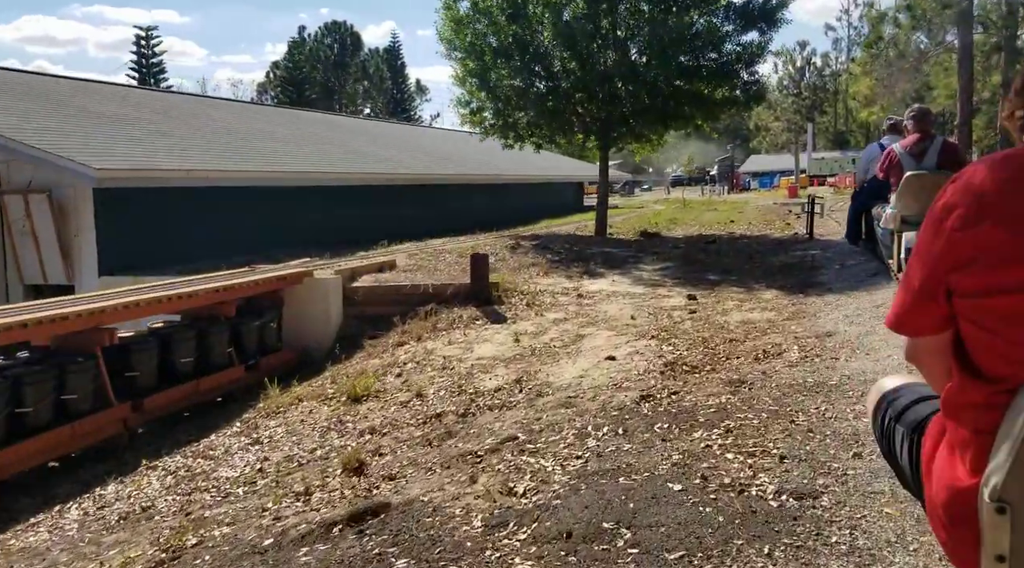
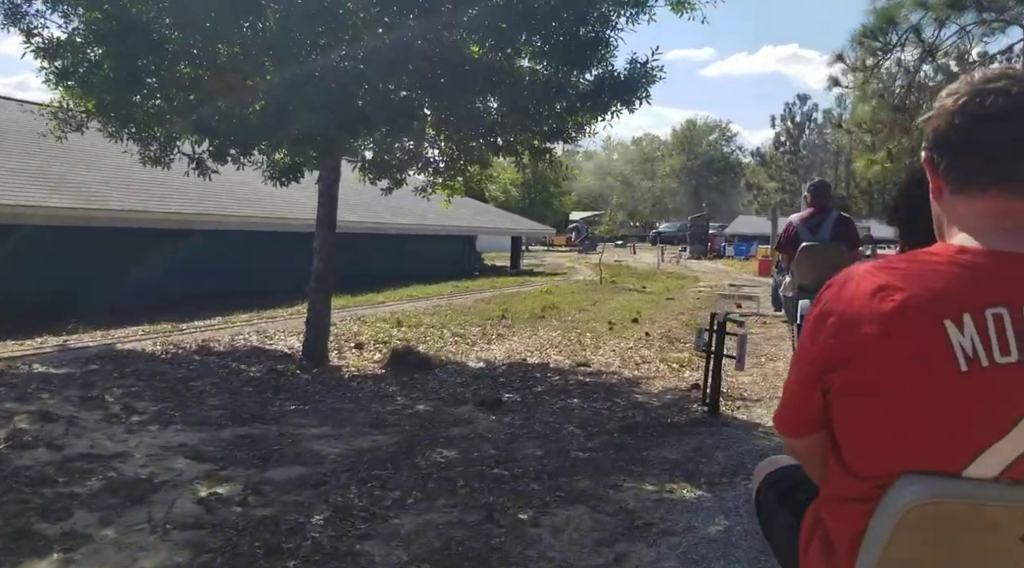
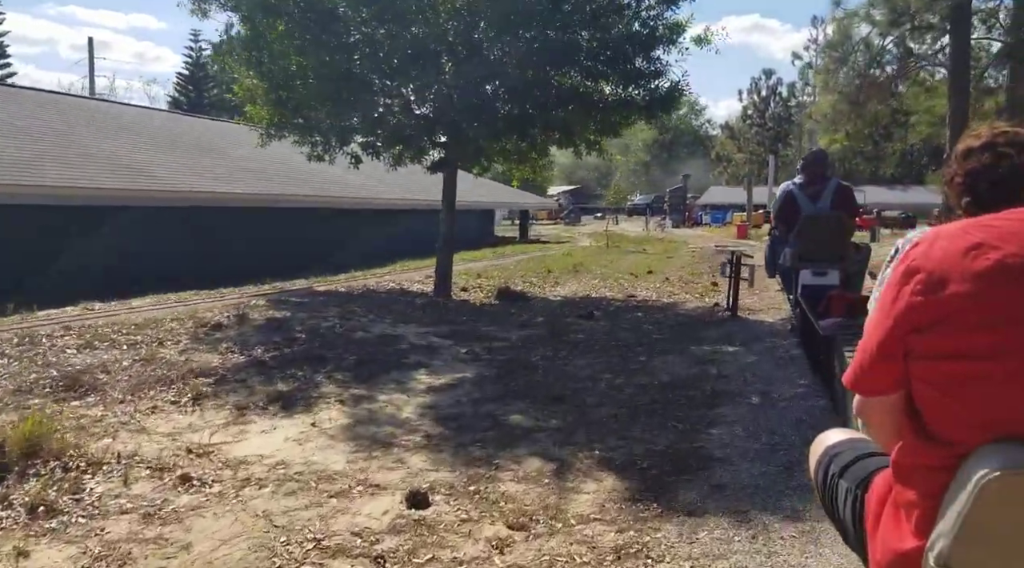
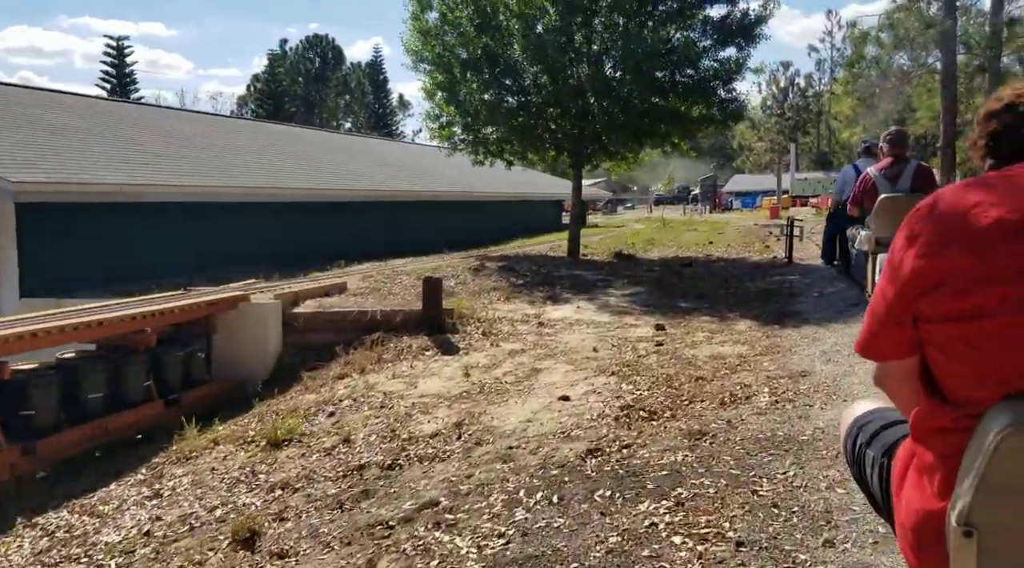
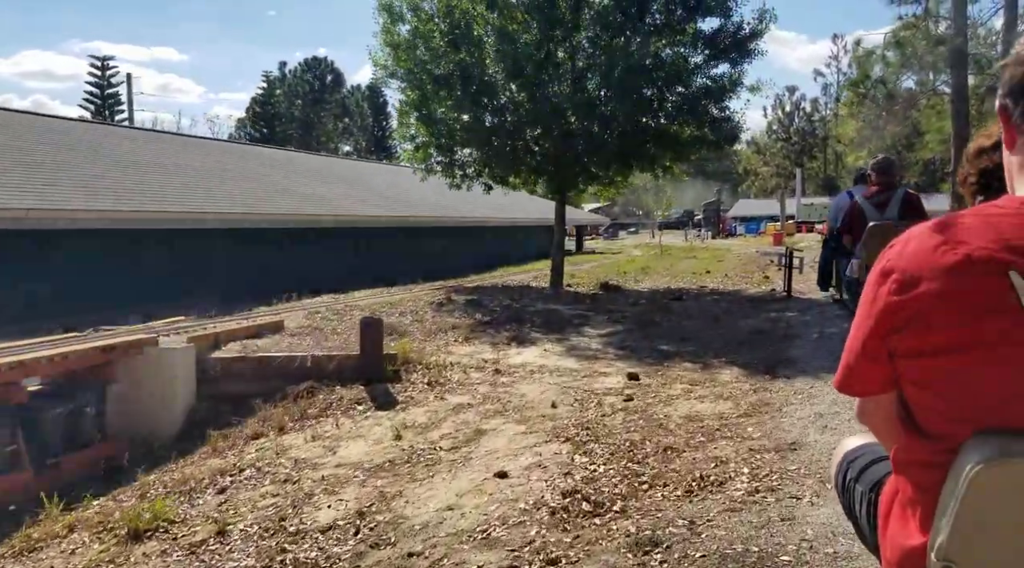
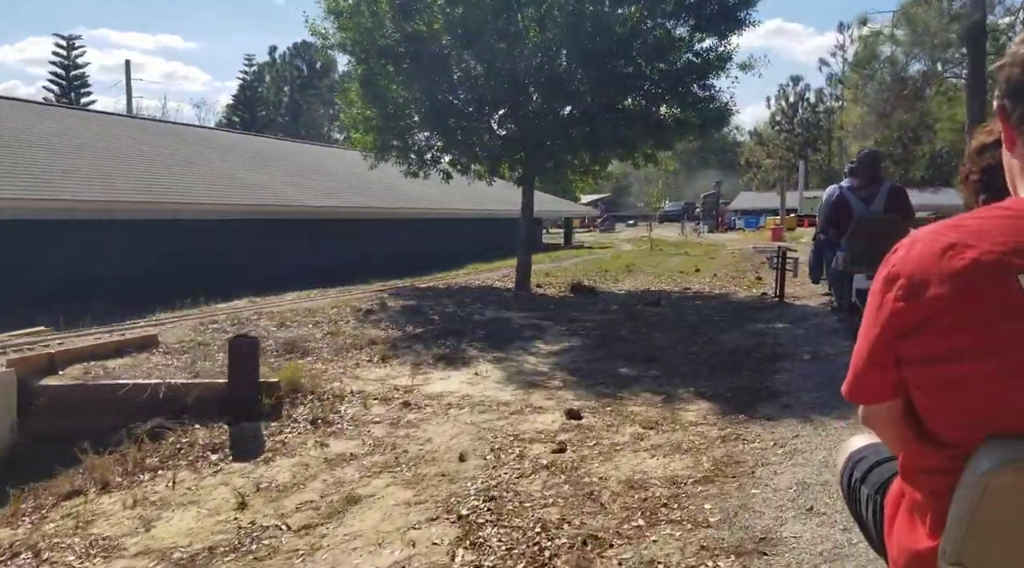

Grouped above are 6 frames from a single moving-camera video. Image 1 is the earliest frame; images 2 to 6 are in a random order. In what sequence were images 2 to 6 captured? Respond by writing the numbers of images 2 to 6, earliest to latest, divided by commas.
4, 5, 6, 3, 2
